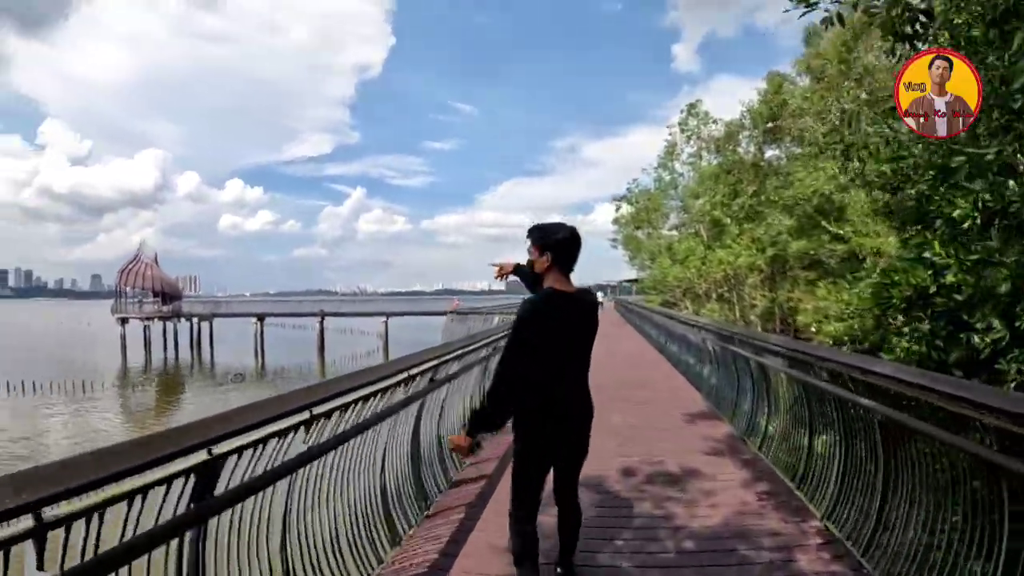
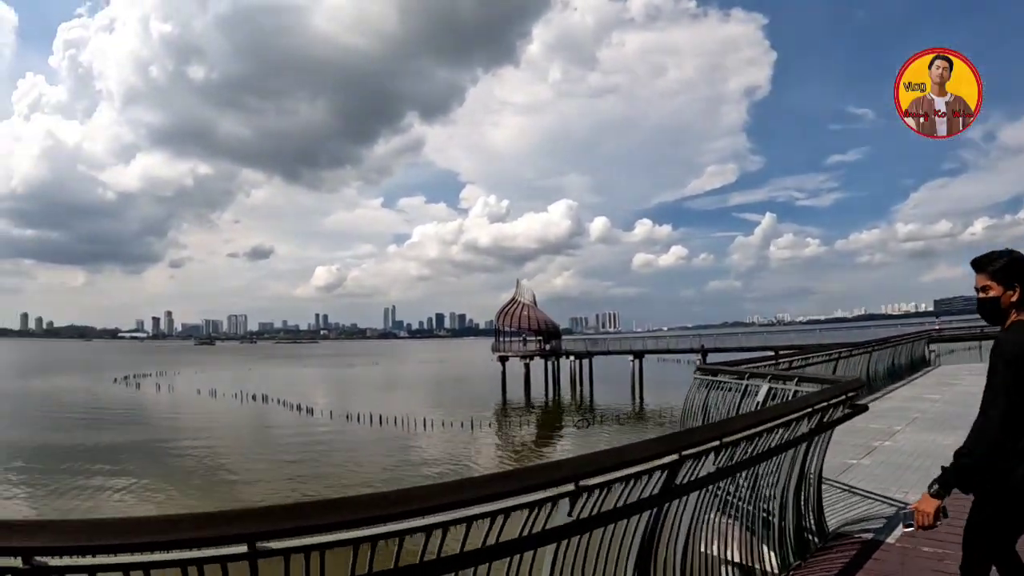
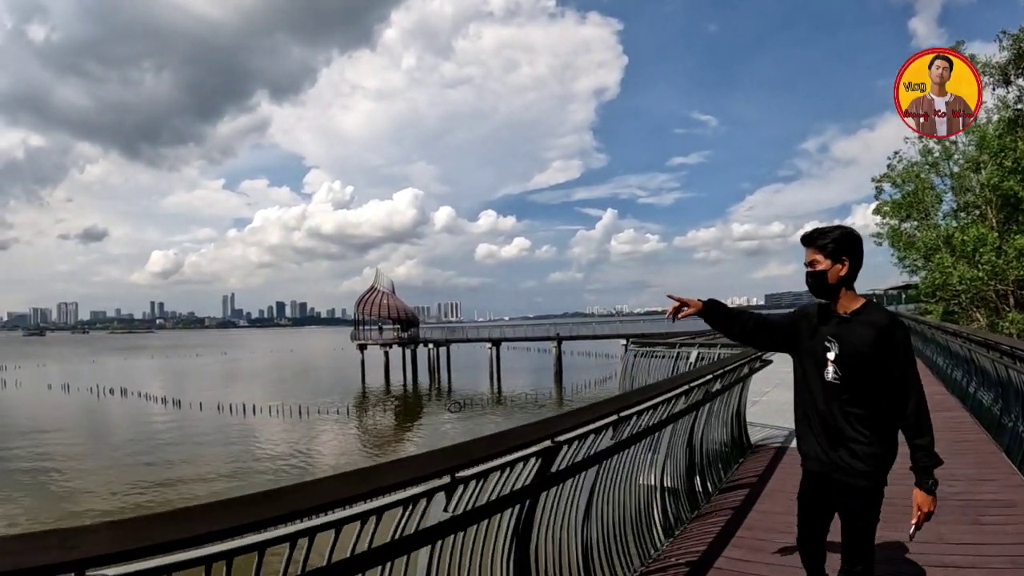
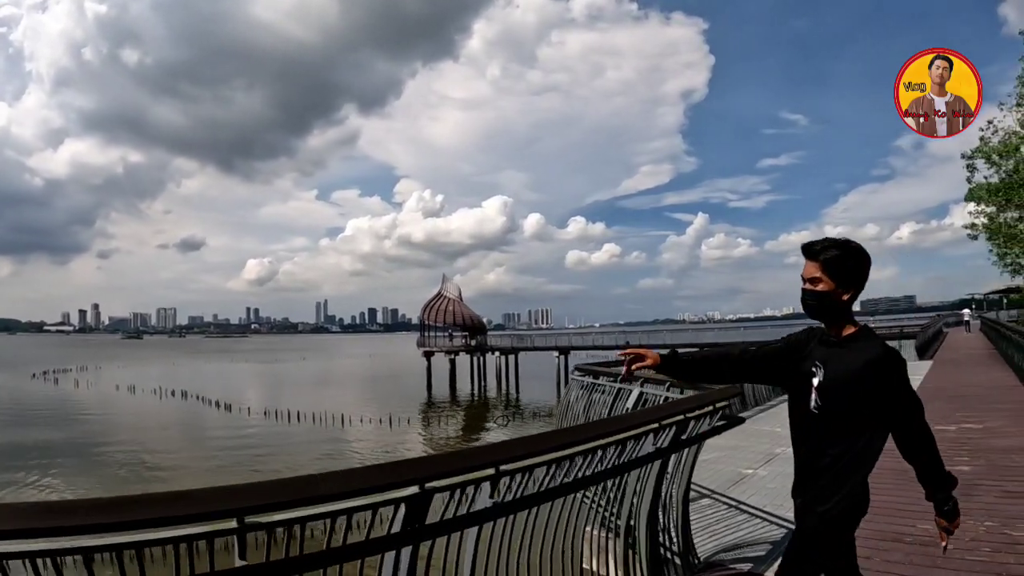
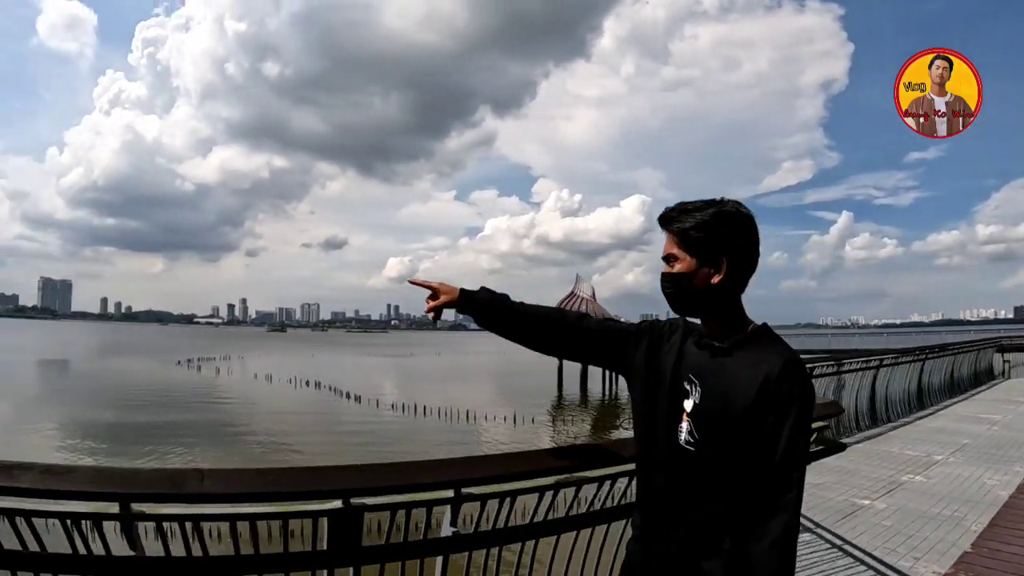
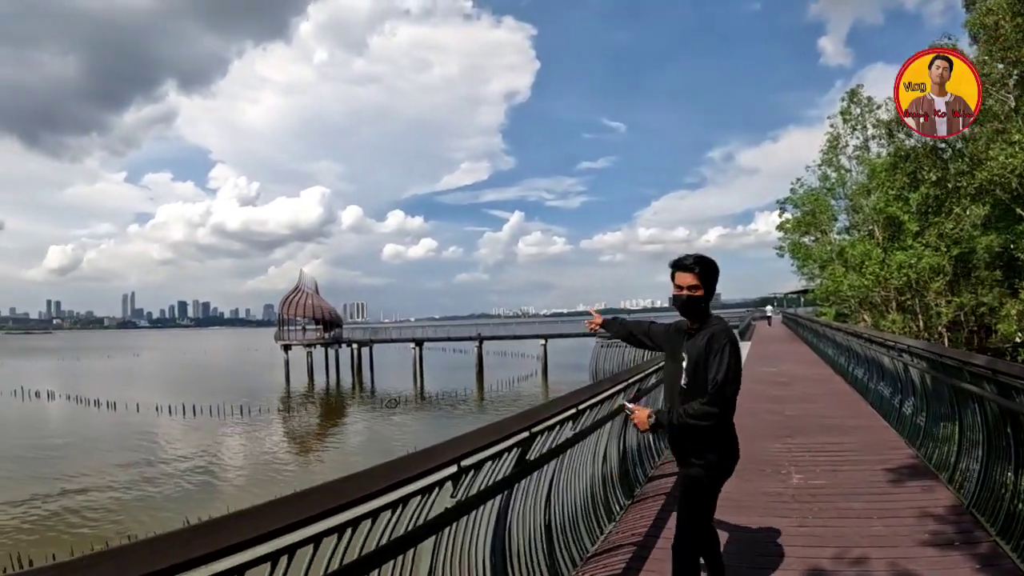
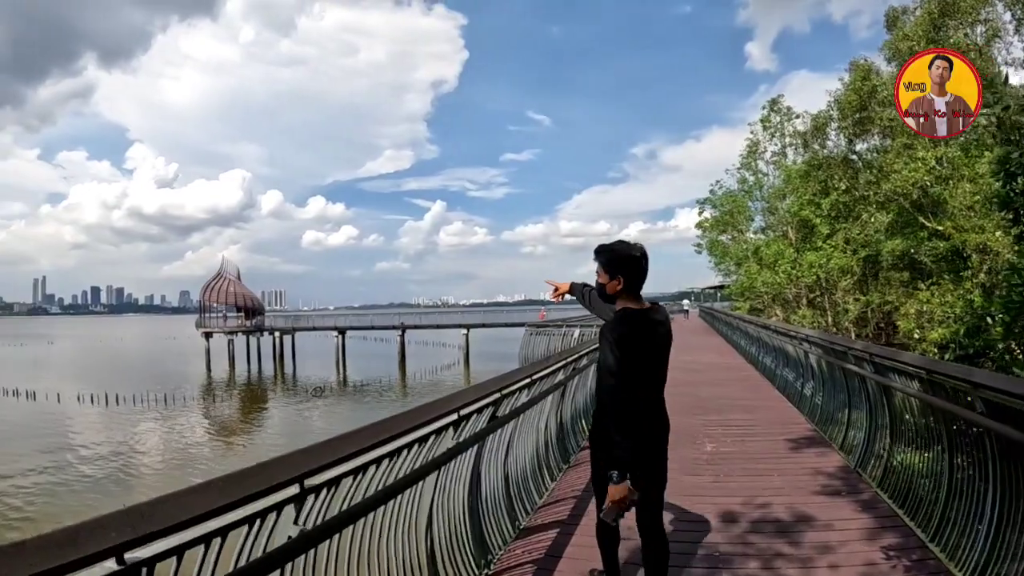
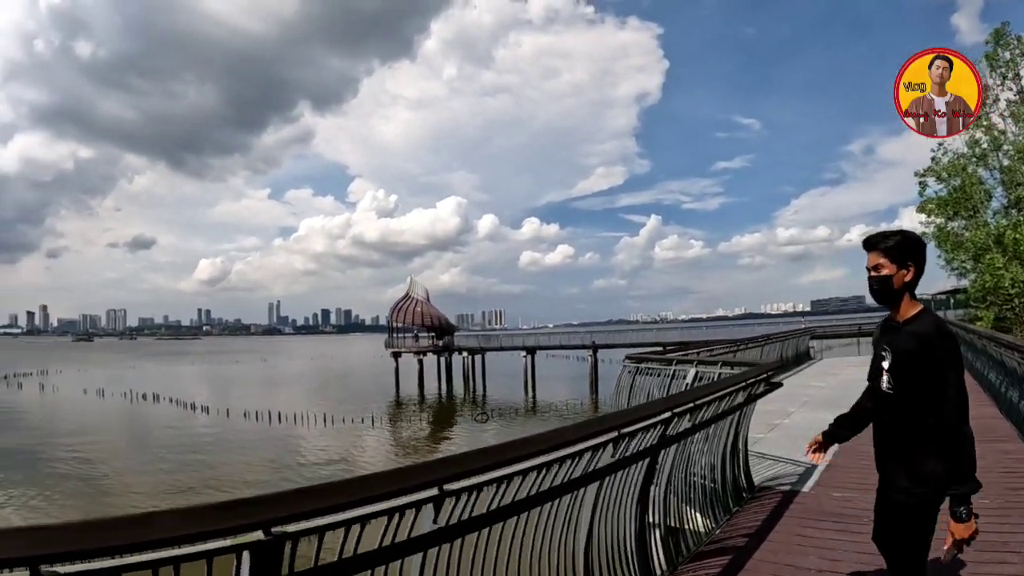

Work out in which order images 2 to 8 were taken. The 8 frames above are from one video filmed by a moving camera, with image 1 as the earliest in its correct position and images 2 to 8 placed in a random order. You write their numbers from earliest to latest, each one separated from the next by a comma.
7, 6, 3, 8, 2, 4, 5
